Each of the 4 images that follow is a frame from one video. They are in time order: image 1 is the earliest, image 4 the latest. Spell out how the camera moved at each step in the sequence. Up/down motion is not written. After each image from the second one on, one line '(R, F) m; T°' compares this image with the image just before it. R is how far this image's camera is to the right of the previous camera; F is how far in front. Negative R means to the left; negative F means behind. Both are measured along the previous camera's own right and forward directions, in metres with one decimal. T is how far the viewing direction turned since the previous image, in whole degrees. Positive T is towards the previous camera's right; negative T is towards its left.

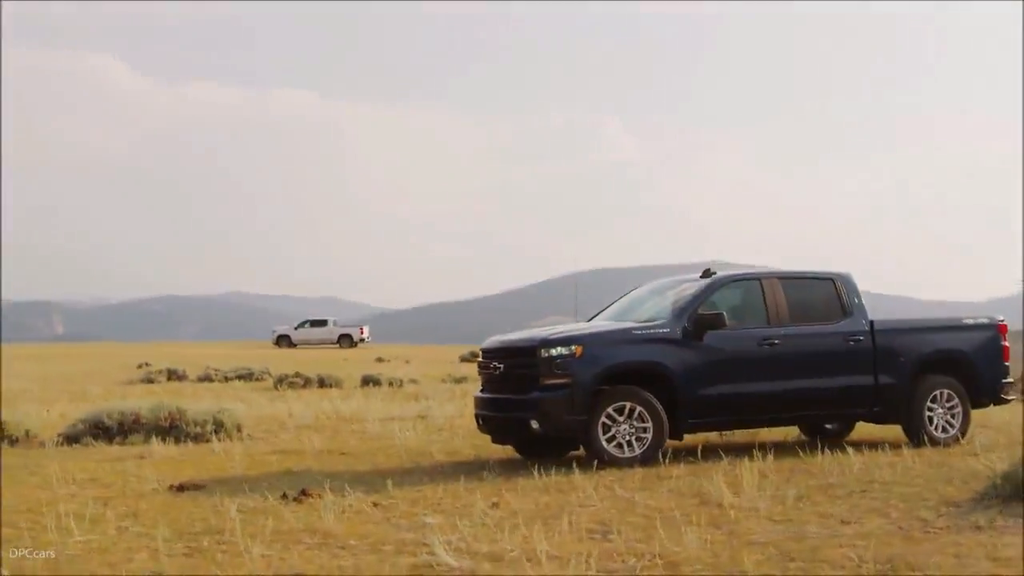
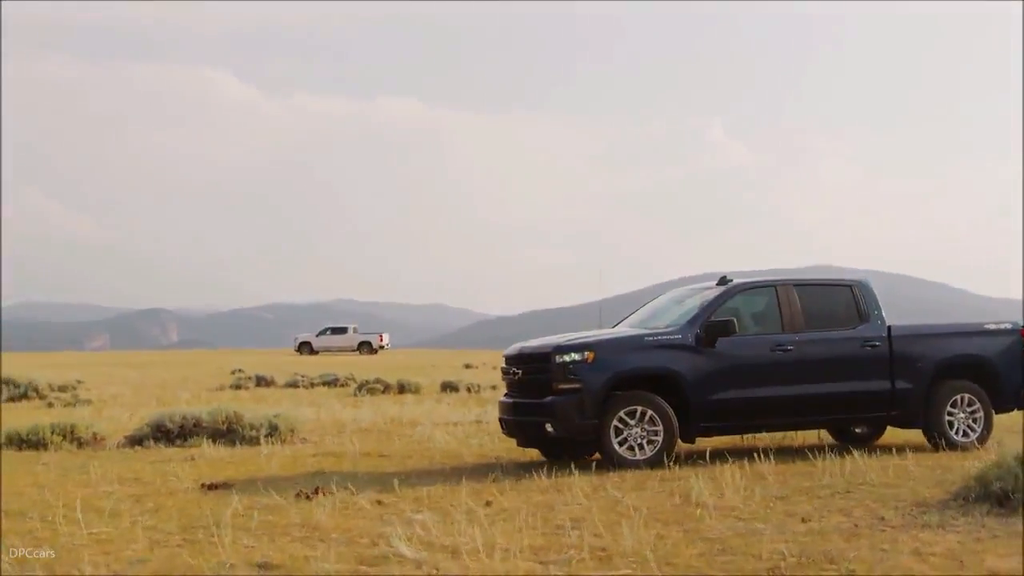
(+0.8, -0.4) m; -5°
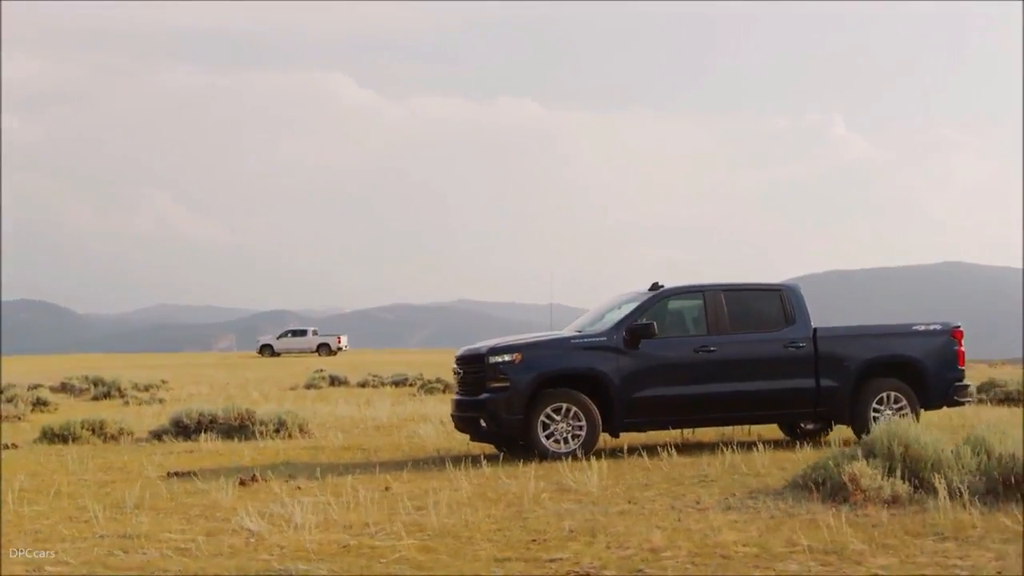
(+1.7, -0.9) m; -5°
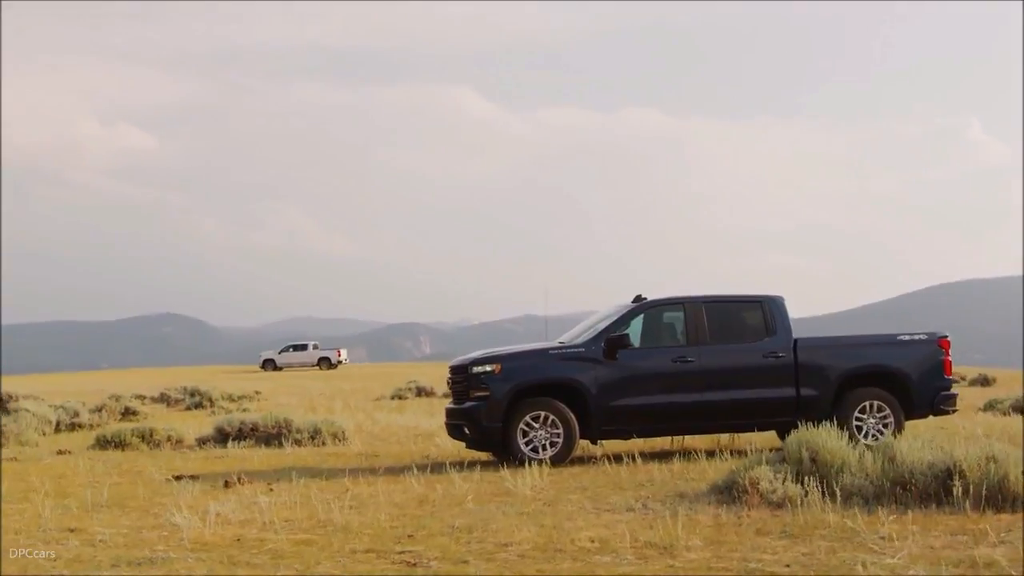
(+1.4, -0.5) m; -5°
